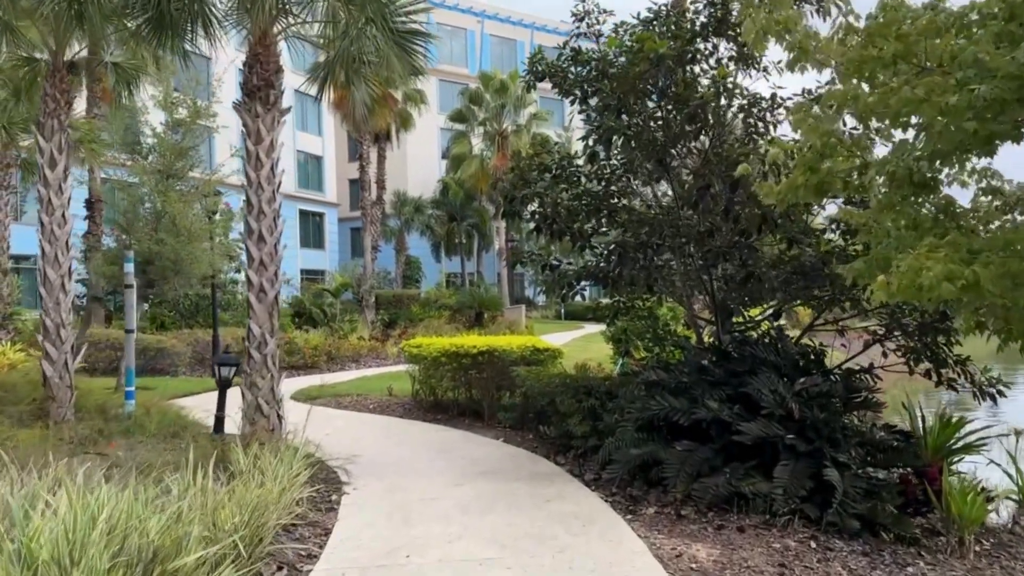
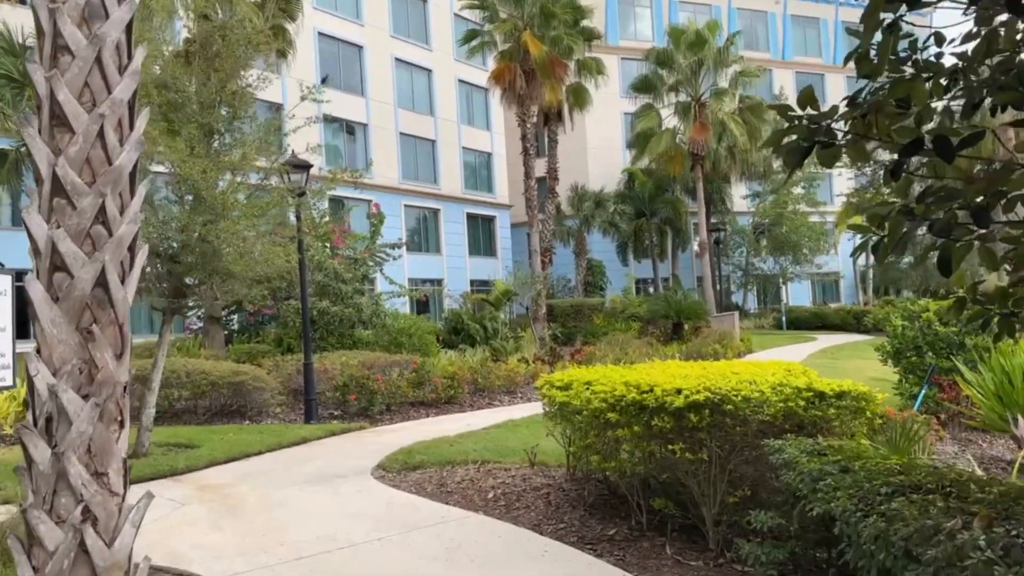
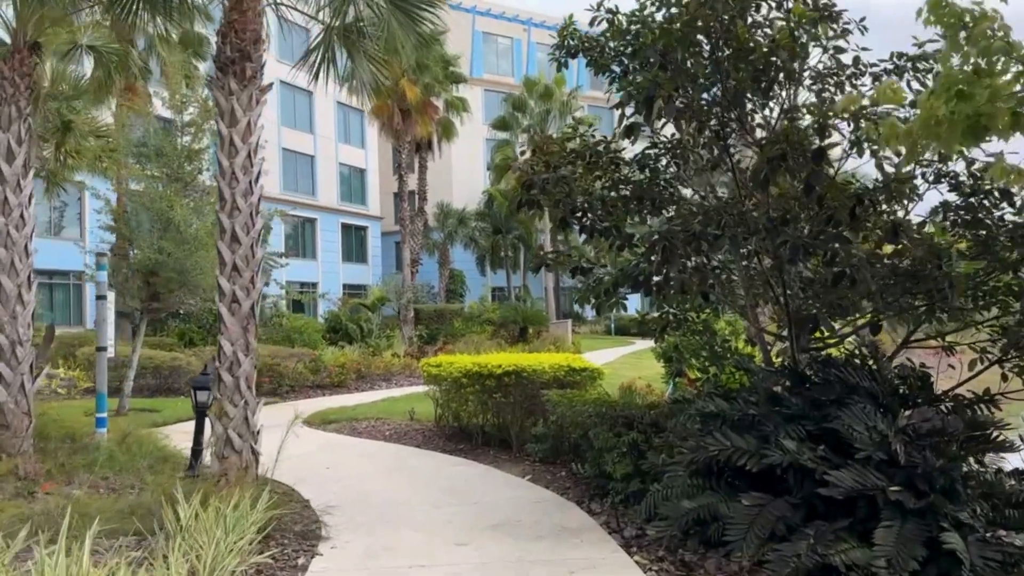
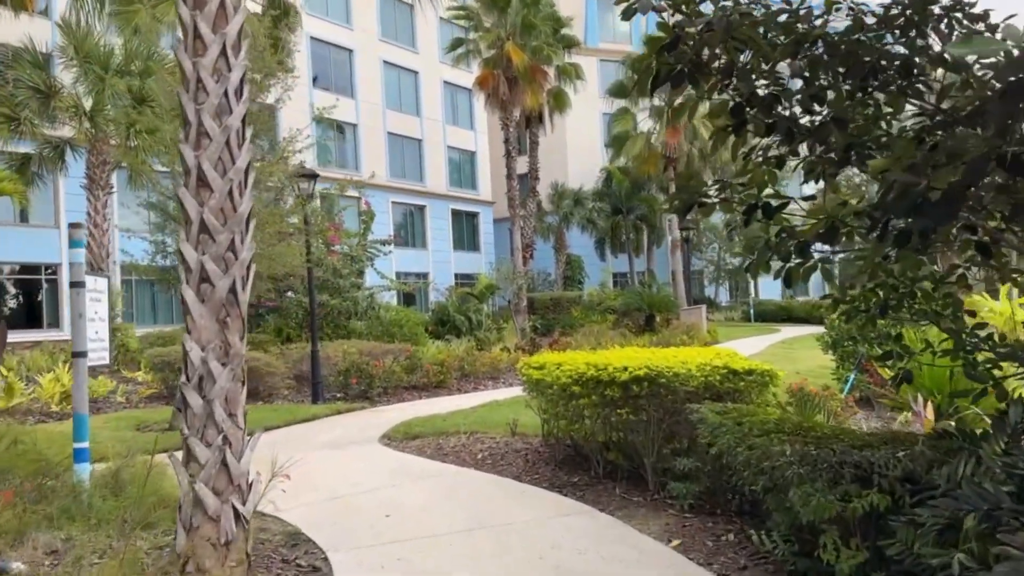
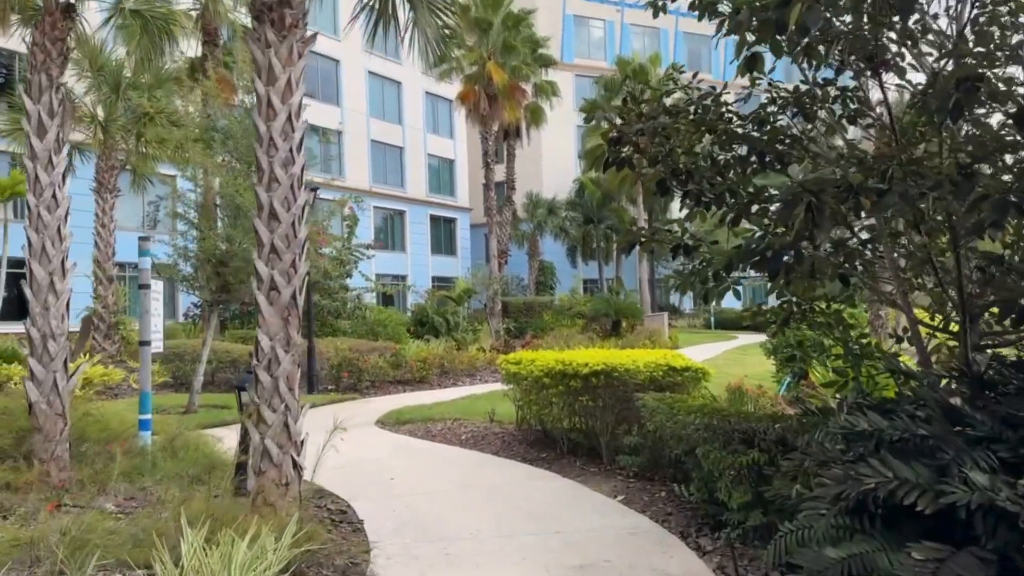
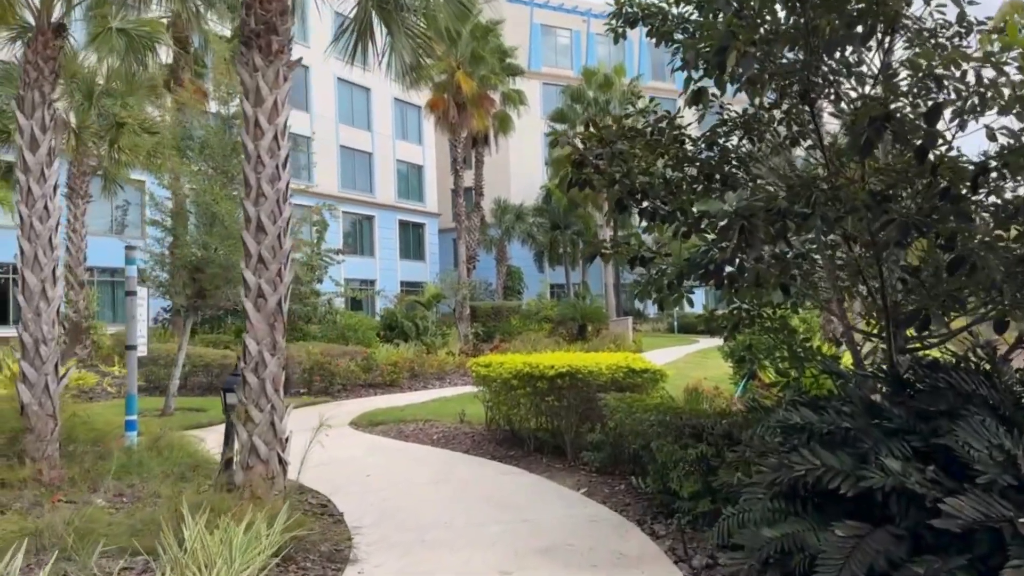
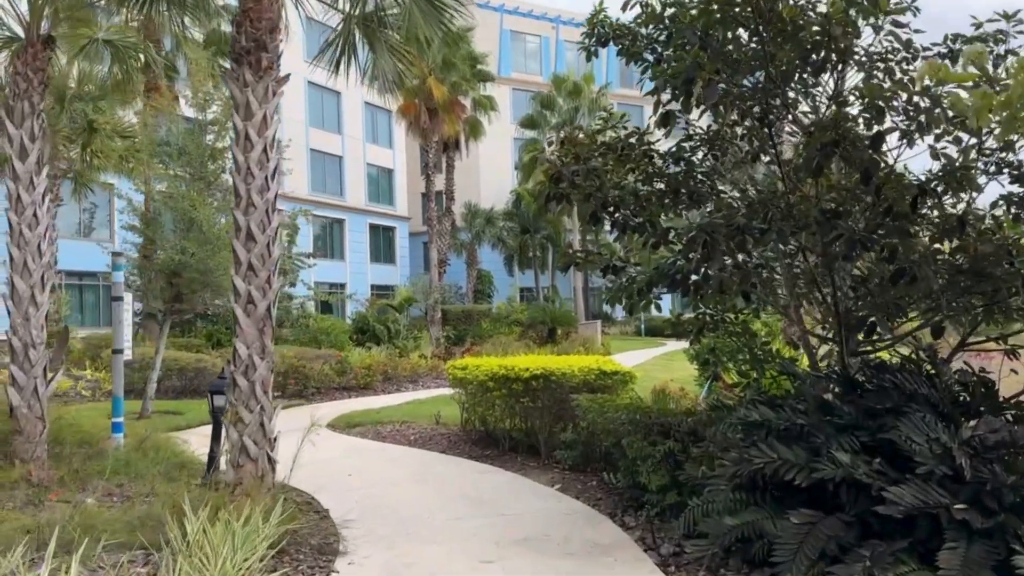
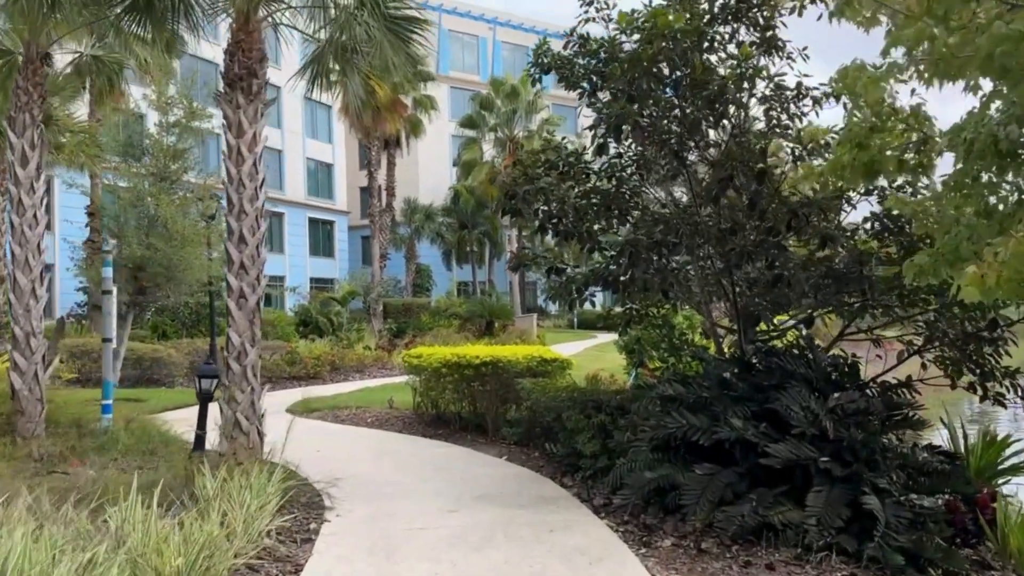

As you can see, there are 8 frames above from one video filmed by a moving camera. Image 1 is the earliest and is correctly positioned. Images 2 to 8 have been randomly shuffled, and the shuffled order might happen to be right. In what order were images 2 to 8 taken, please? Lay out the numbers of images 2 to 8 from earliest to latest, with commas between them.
8, 3, 7, 6, 5, 4, 2
